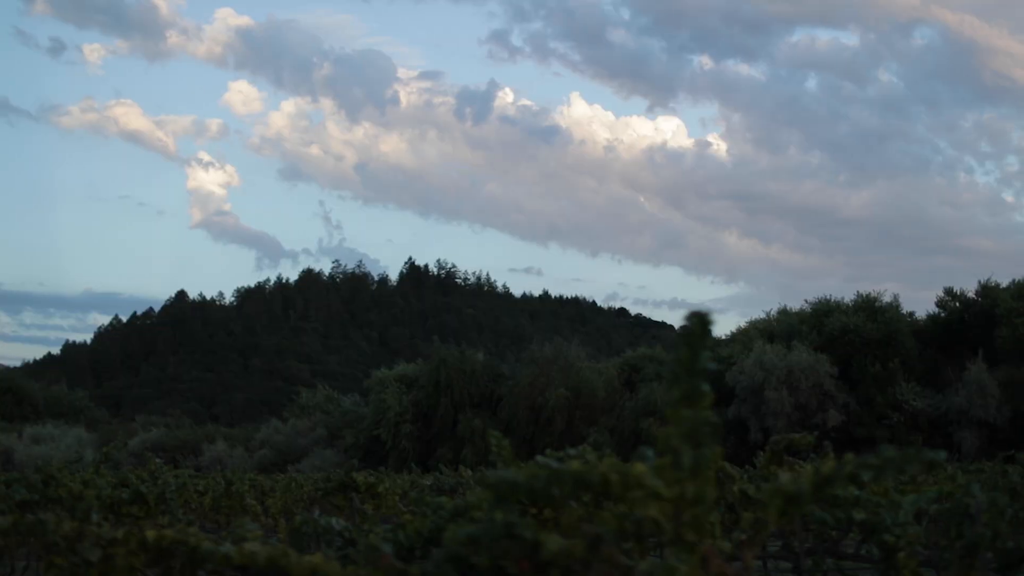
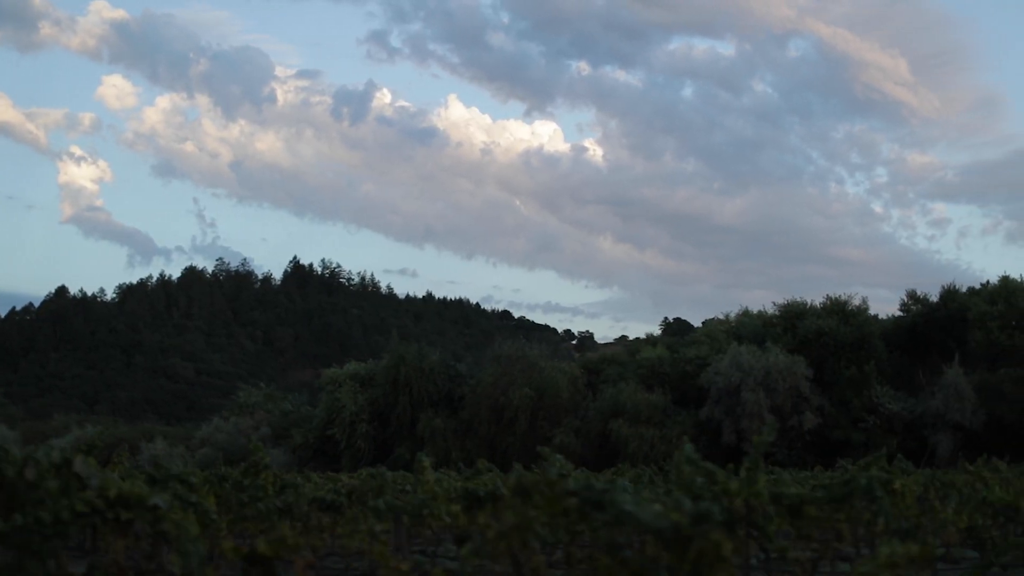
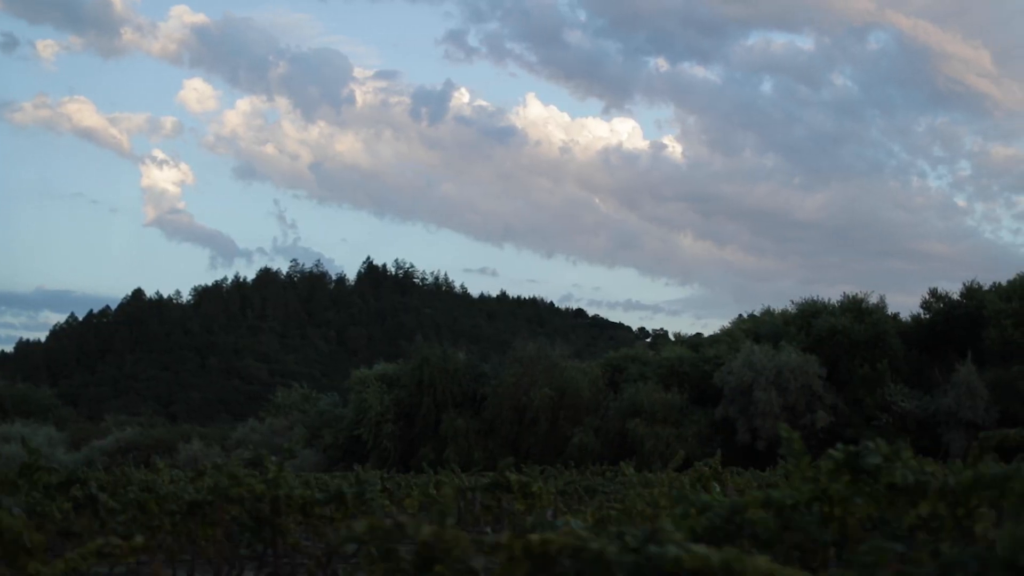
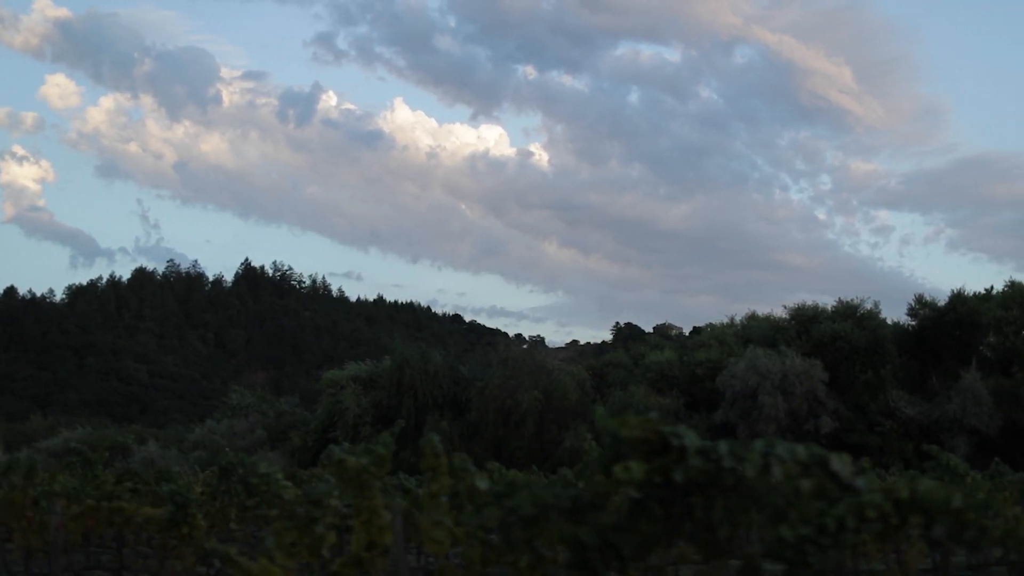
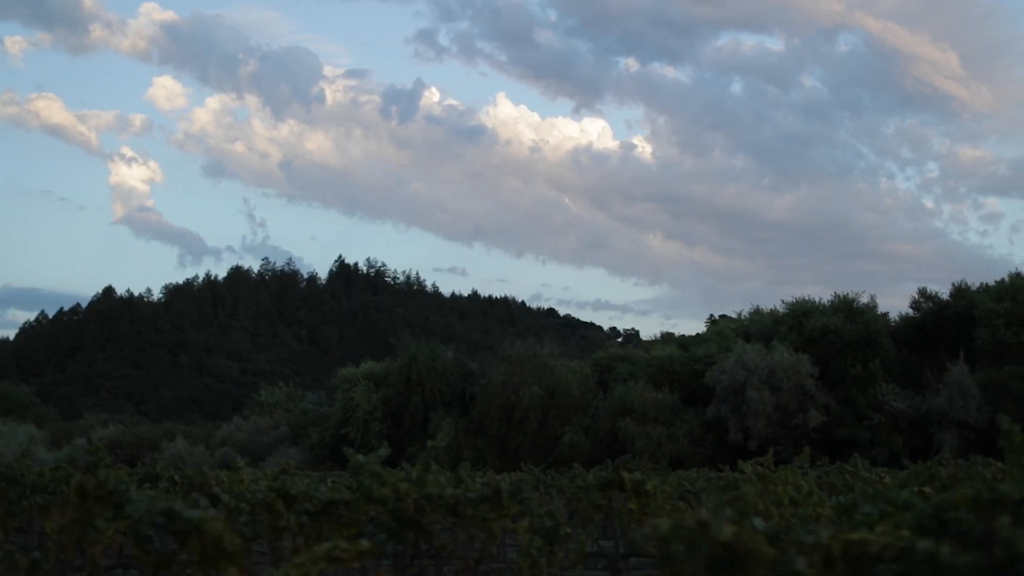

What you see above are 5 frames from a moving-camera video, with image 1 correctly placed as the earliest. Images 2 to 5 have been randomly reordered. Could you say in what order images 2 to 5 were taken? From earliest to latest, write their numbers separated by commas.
3, 5, 2, 4
